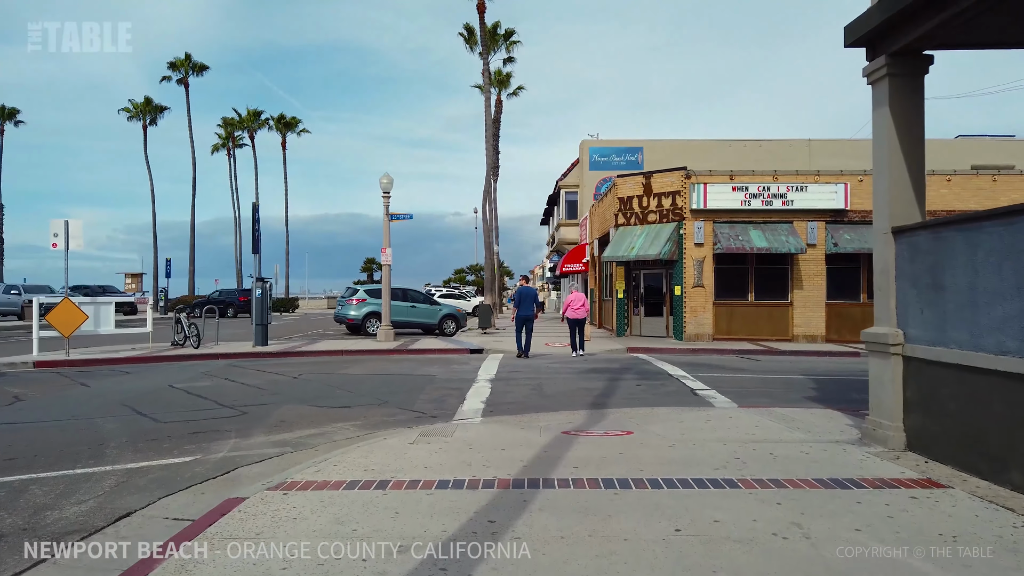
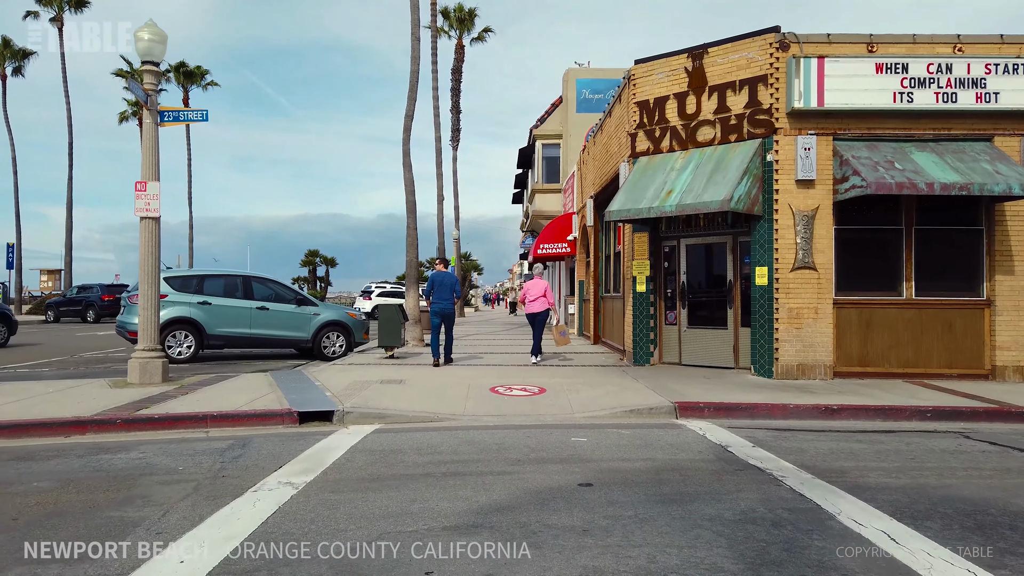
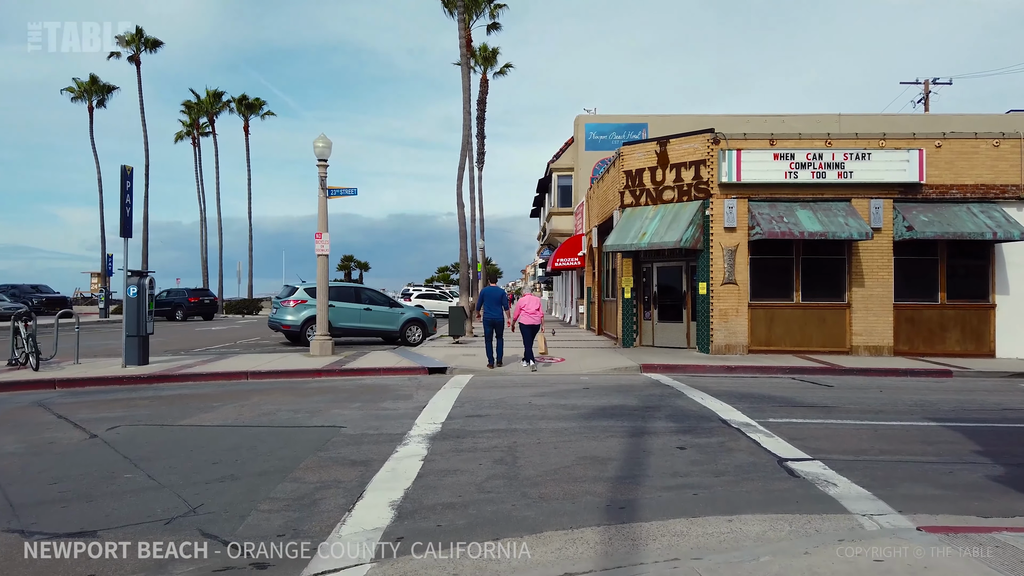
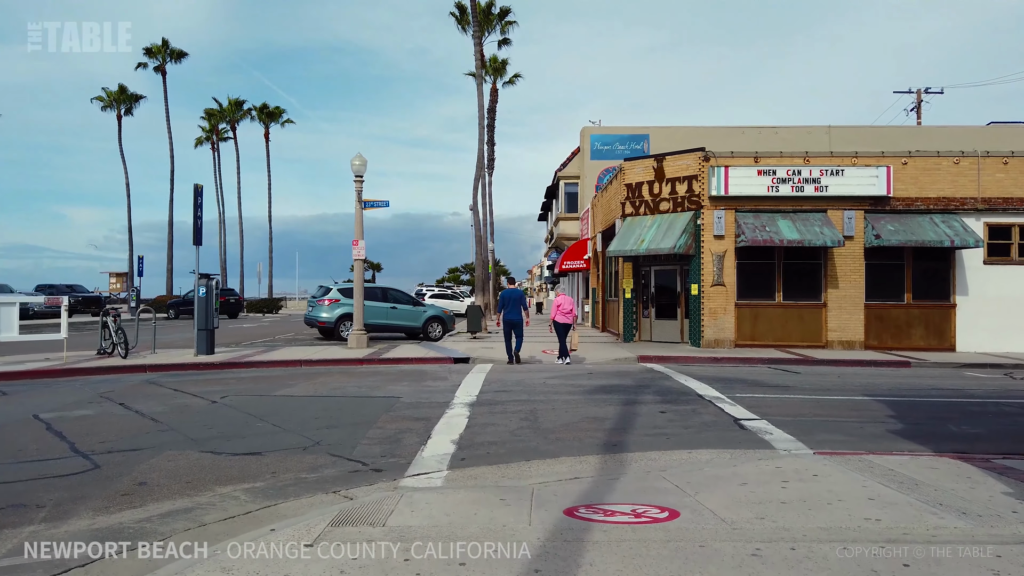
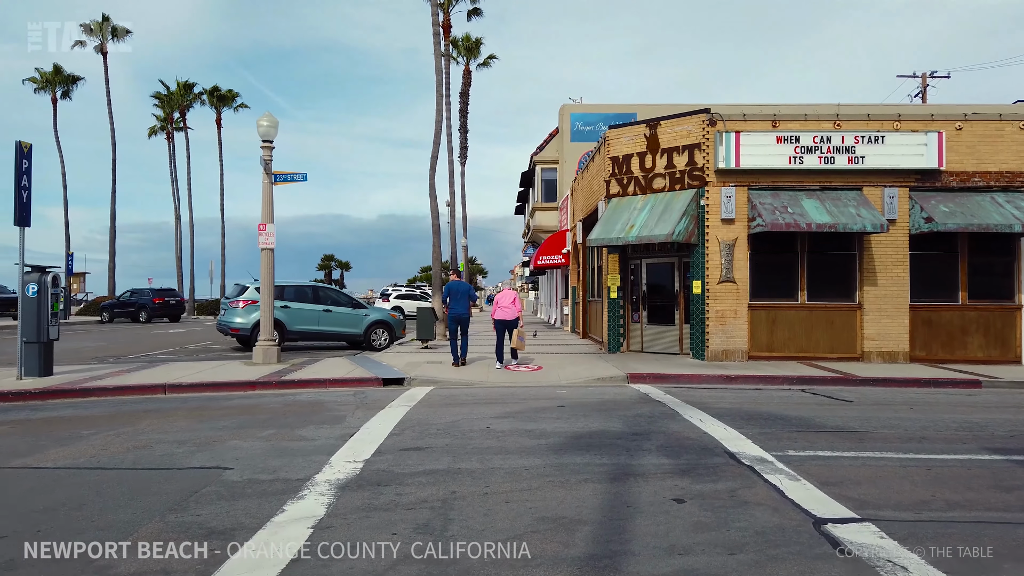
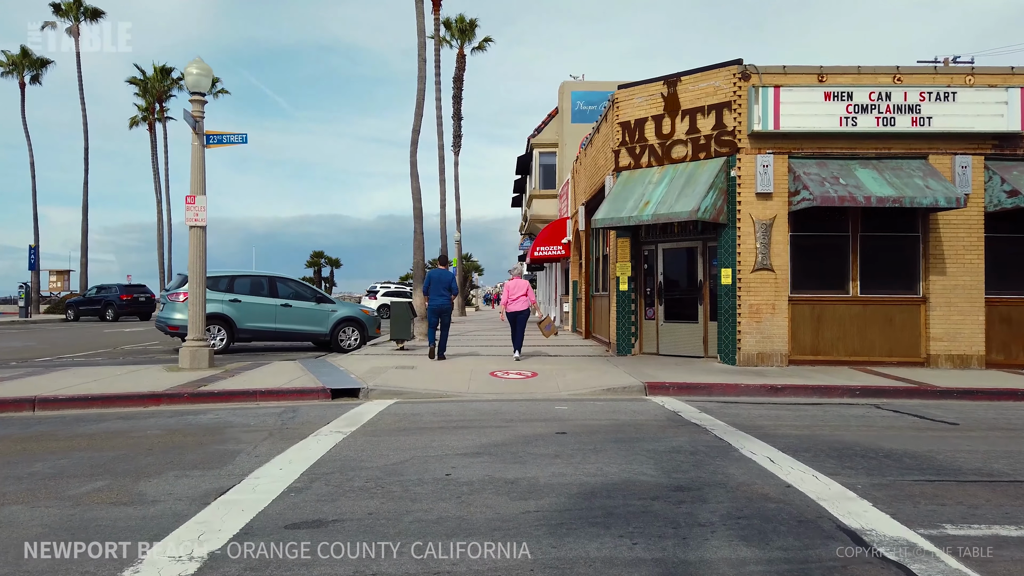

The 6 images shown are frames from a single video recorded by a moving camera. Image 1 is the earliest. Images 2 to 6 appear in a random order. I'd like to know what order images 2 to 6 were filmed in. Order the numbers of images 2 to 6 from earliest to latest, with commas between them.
4, 3, 5, 6, 2
